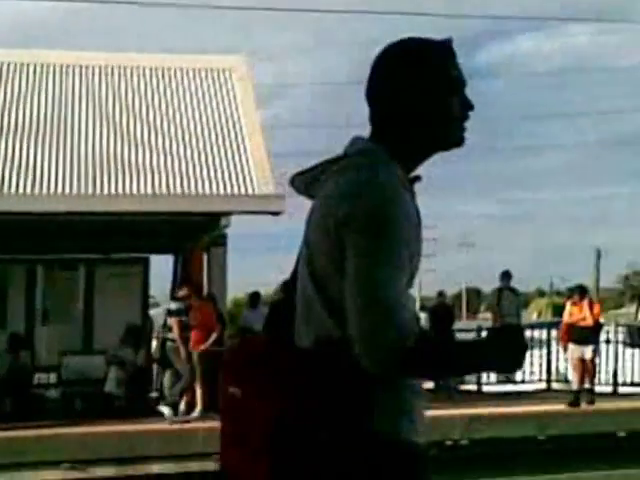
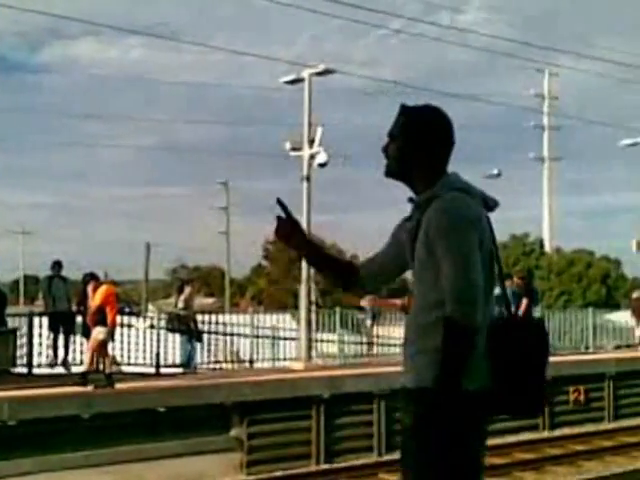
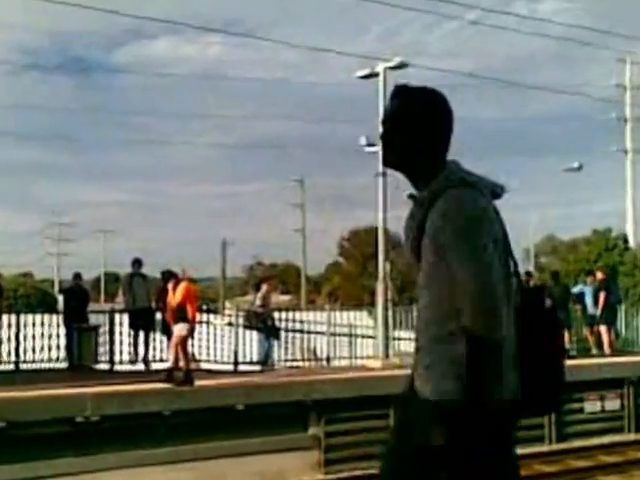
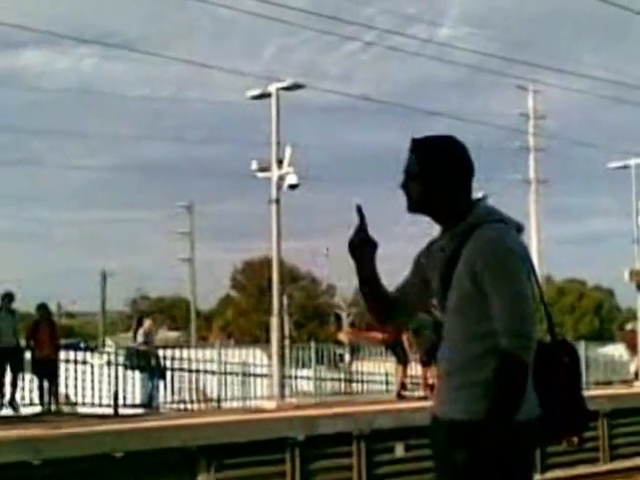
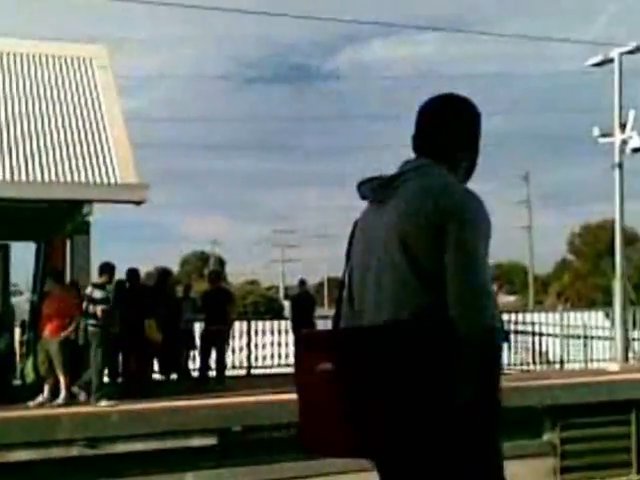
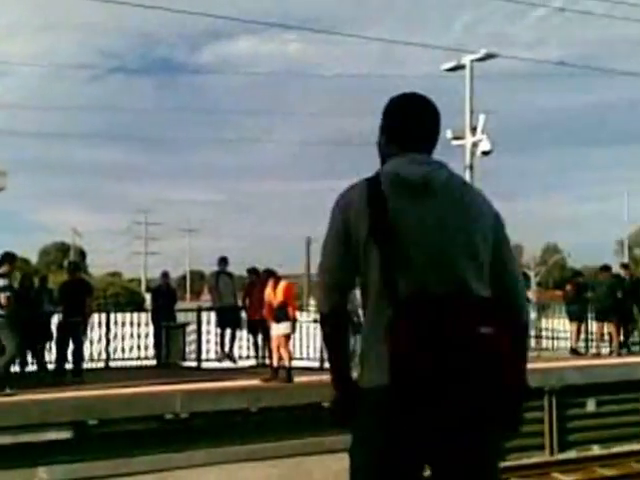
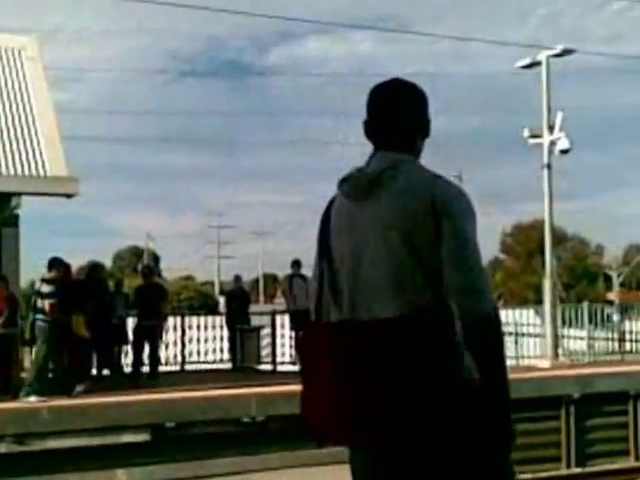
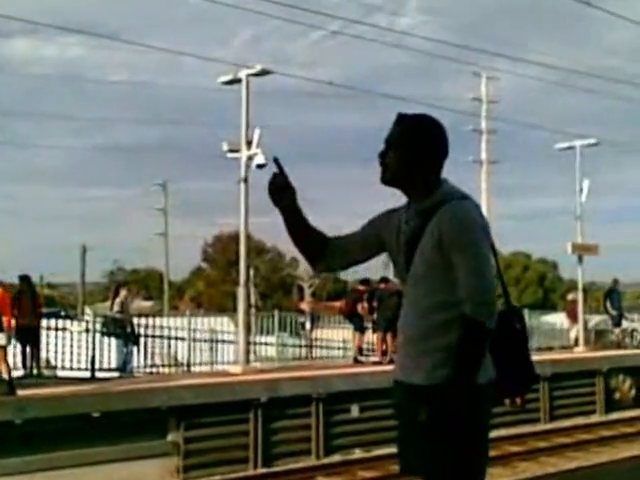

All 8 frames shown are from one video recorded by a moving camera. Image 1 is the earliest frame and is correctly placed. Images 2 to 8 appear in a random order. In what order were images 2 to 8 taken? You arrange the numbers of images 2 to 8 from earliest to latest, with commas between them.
5, 7, 6, 3, 2, 8, 4
